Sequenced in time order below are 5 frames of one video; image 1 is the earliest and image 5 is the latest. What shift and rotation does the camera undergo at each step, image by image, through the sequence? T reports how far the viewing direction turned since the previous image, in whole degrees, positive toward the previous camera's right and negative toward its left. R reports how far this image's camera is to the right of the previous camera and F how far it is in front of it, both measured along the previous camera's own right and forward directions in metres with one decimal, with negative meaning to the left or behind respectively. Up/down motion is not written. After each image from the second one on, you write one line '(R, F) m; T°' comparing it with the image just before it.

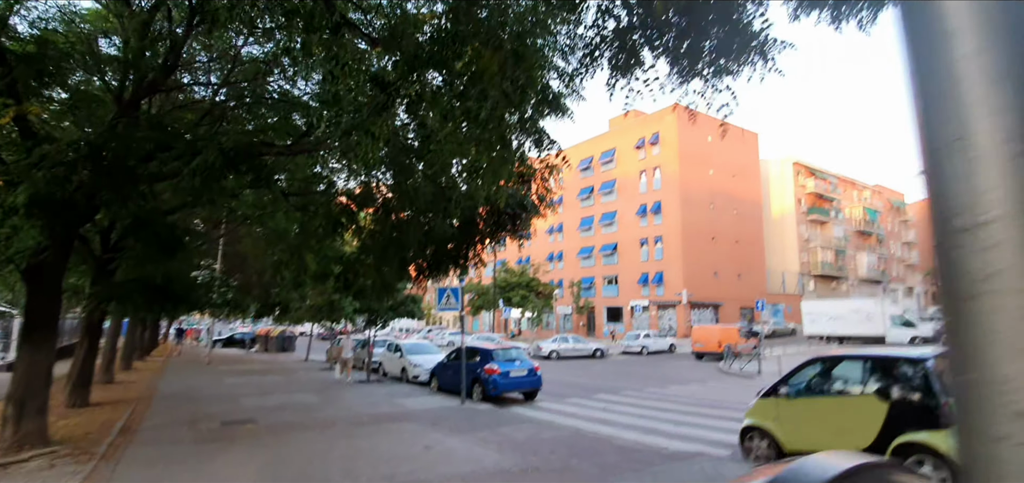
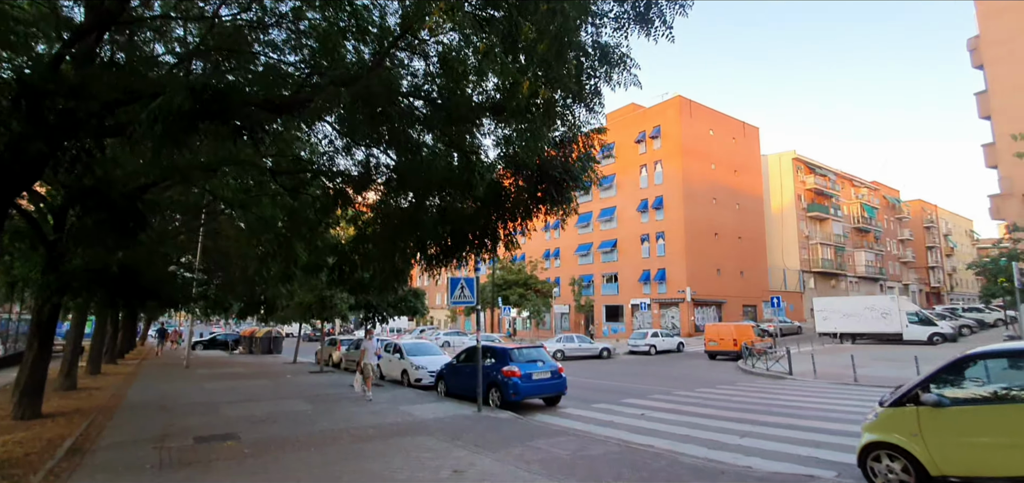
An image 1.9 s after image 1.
(-0.8, +1.6) m; +1°
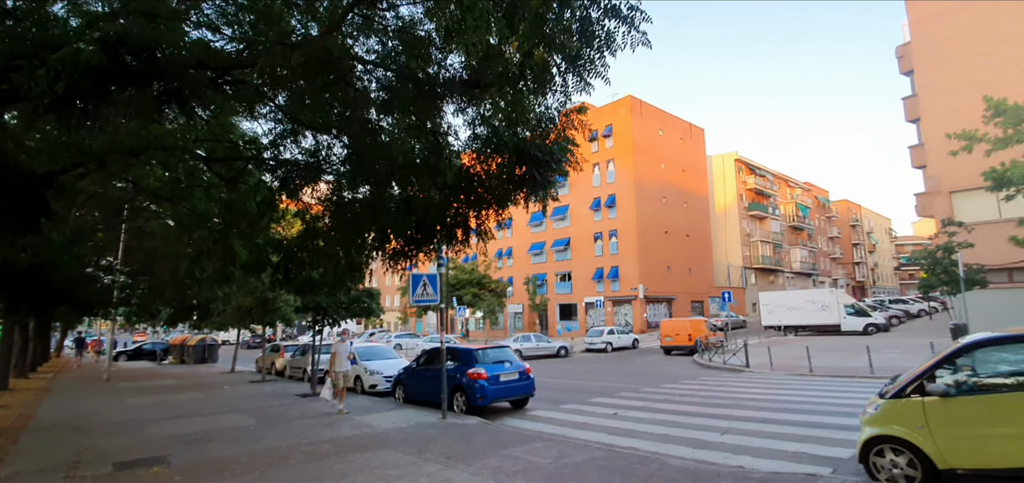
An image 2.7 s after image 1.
(-0.4, +0.7) m; +6°
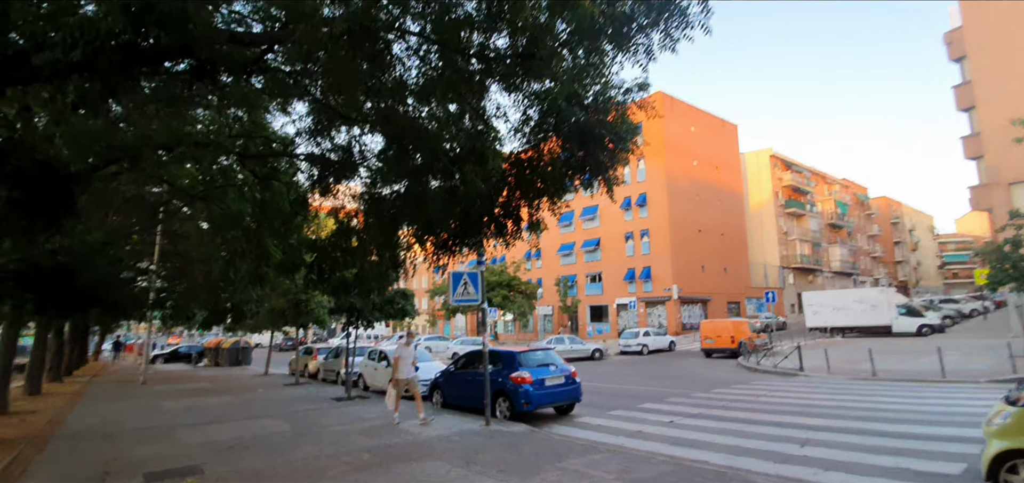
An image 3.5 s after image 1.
(-0.4, +0.6) m; -3°
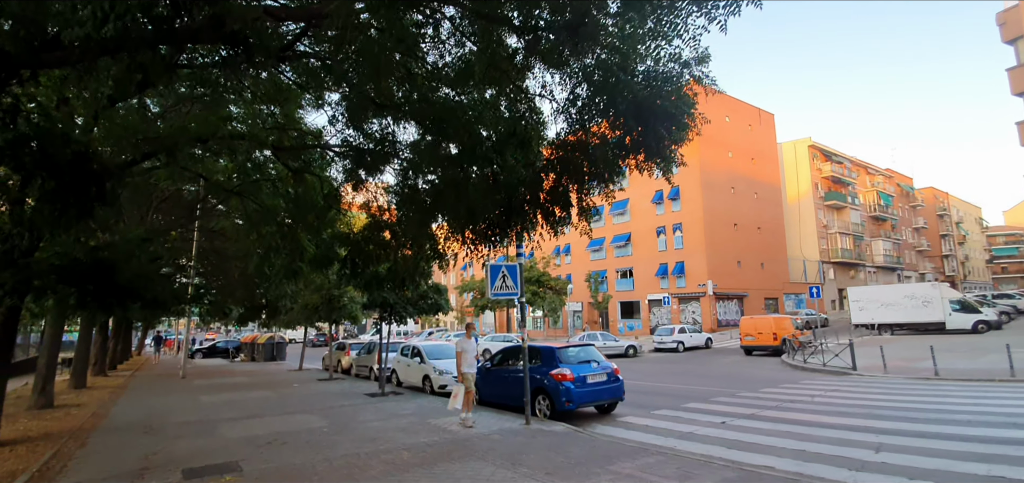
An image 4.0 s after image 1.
(-0.3, +0.4) m; -3°
